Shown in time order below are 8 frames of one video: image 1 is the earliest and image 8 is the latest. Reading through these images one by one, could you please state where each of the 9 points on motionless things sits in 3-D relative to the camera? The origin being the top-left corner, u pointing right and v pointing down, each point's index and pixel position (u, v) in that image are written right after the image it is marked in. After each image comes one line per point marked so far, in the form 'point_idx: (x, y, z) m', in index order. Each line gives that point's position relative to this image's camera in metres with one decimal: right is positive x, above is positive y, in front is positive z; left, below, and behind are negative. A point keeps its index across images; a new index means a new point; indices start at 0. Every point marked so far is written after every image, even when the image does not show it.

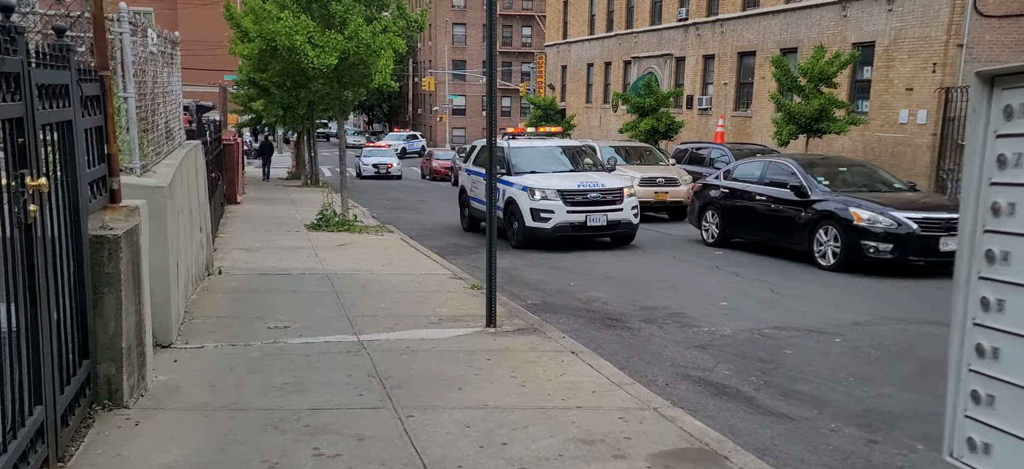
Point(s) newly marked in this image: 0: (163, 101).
0: (-3.1, +1.2, +8.2) m
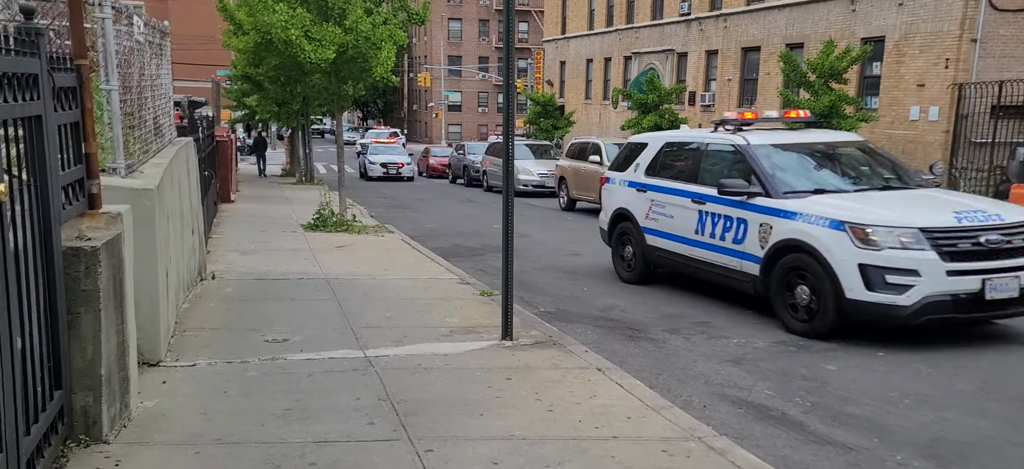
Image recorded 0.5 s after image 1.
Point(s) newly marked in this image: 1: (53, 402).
0: (-3.0, +1.1, +7.6) m
1: (-1.8, -0.7, +3.7) m
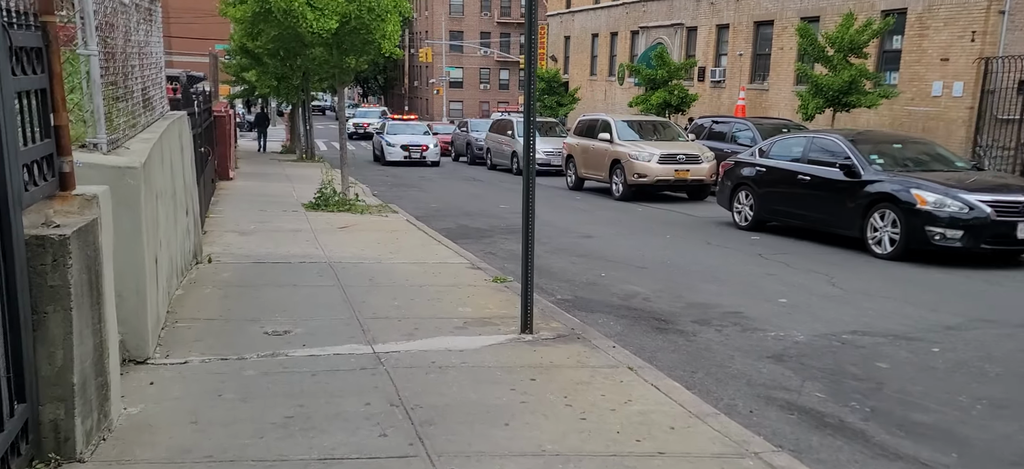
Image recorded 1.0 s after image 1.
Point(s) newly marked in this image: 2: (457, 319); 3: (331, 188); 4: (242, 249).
0: (-2.8, +1.3, +7.0) m
1: (-1.7, -0.6, +3.2) m
2: (-0.4, -0.6, +6.6) m
3: (-3.0, +0.8, +15.3) m
4: (-3.1, -0.2, +10.5) m
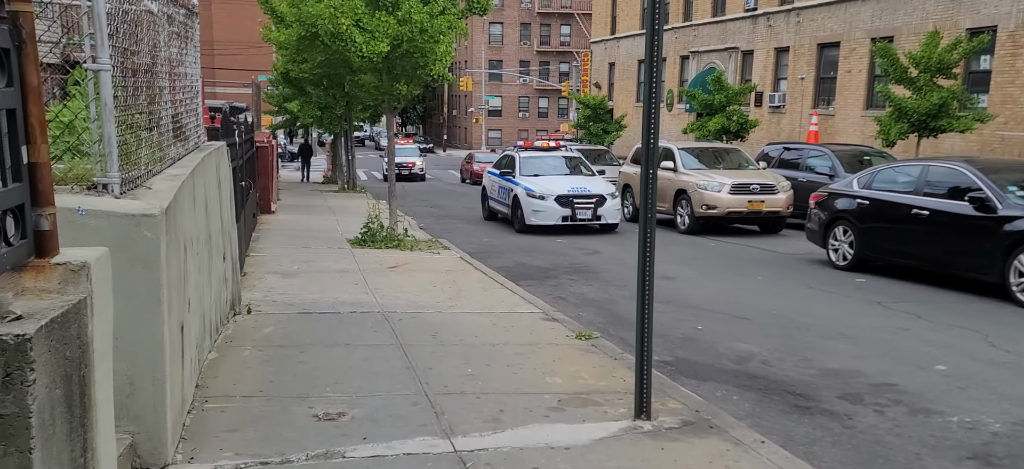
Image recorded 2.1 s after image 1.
0: (-2.2, +0.9, +5.9) m
1: (-1.2, -0.9, +2.0) m
2: (+0.2, -0.9, +5.3) m
3: (-2.0, +0.2, +14.1) m
4: (-2.3, -0.6, +9.4) m
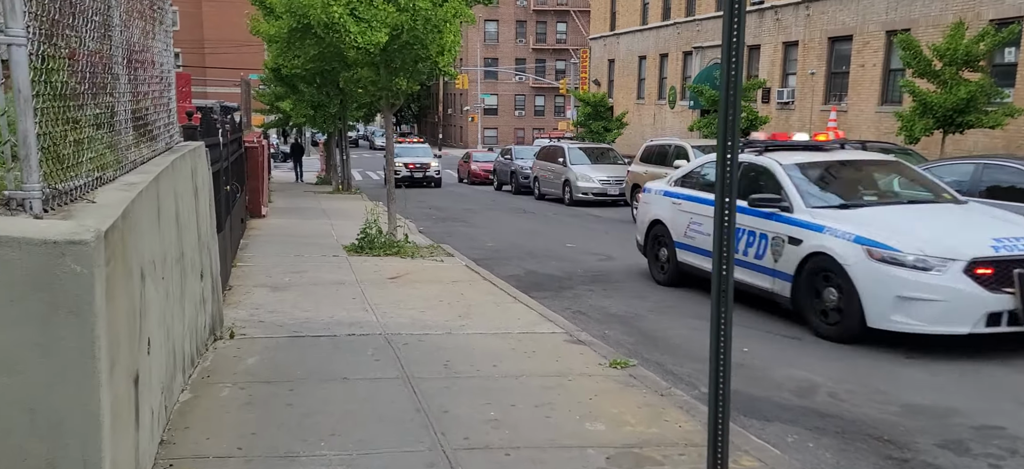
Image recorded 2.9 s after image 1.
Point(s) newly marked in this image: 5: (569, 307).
0: (-2.0, +0.8, +4.9) m
1: (-1.0, -1.0, +1.0) m
2: (+0.4, -1.0, +4.4) m
3: (-1.9, +0.1, +13.1) m
4: (-2.2, -0.7, +8.4) m
5: (+0.6, -0.7, +9.4) m
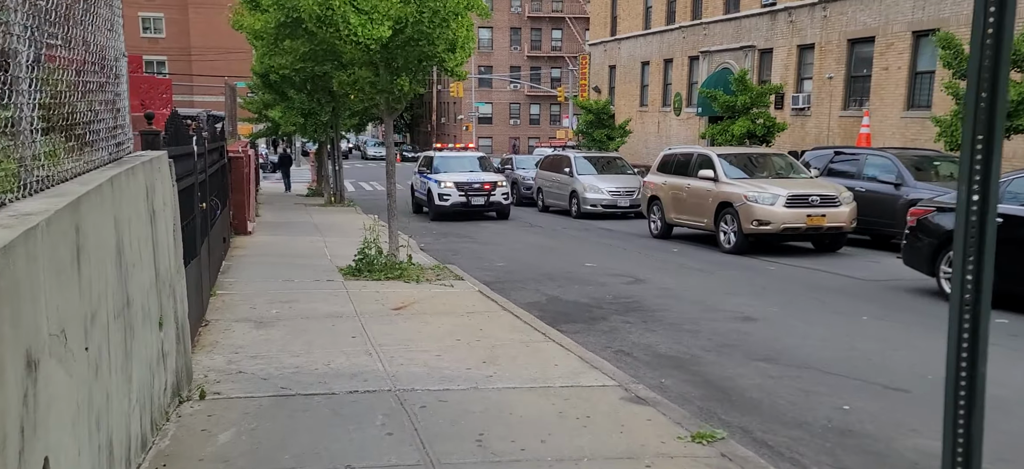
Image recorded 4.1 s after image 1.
0: (-1.7, +0.7, +3.4) m
1: (-0.7, -1.1, -0.5) m
2: (+0.7, -1.2, +2.9) m
3: (-1.7, -0.2, +11.6) m
4: (-1.9, -0.9, +6.9) m
5: (+0.8, -1.0, +7.9) m
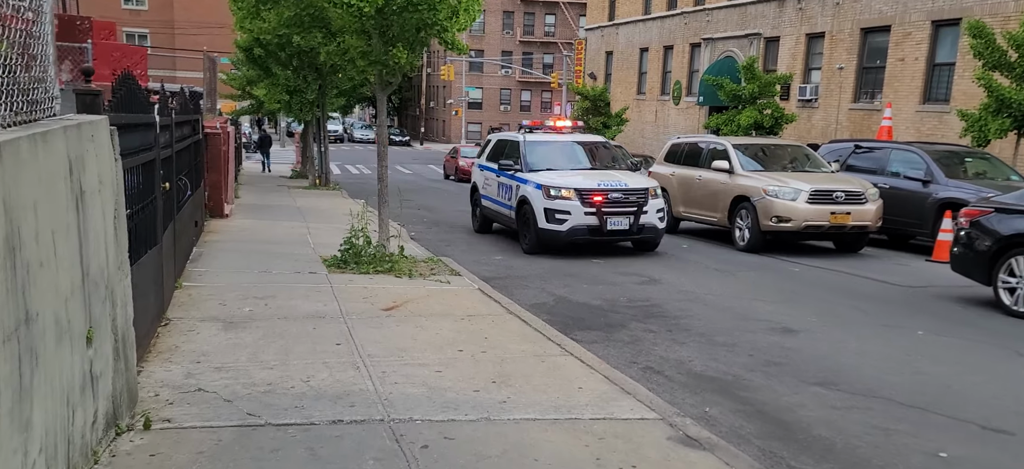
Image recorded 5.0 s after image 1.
0: (-1.6, +0.7, +2.3) m
1: (-0.5, -1.1, -1.6) m
2: (+0.8, -1.2, +1.8) m
3: (-1.7, 0.0, +10.5) m
4: (-1.8, -0.8, +5.8) m
5: (+0.9, -0.9, +6.8) m
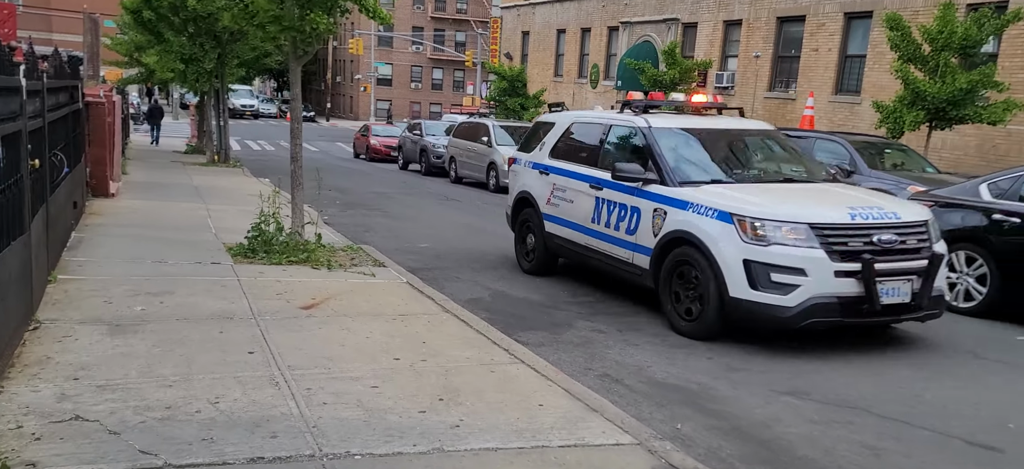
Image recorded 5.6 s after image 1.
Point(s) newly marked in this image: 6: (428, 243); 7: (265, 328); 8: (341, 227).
0: (-1.4, +0.7, +1.3) m
1: (0.0, -1.3, -2.5) m
2: (+1.0, -1.3, +1.1) m
3: (-2.4, +0.1, +9.5) m
4: (-2.1, -0.8, +4.7) m
5: (+0.5, -0.9, +6.1) m
6: (-1.0, -0.1, +11.4) m
7: (-1.7, -0.6, +6.2) m
8: (-2.3, +0.1, +12.6) m
